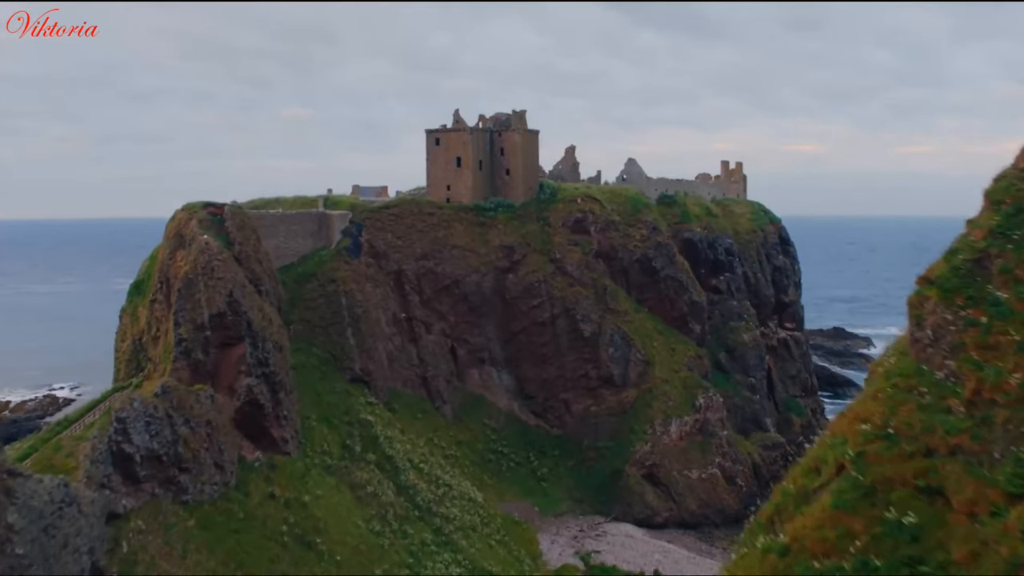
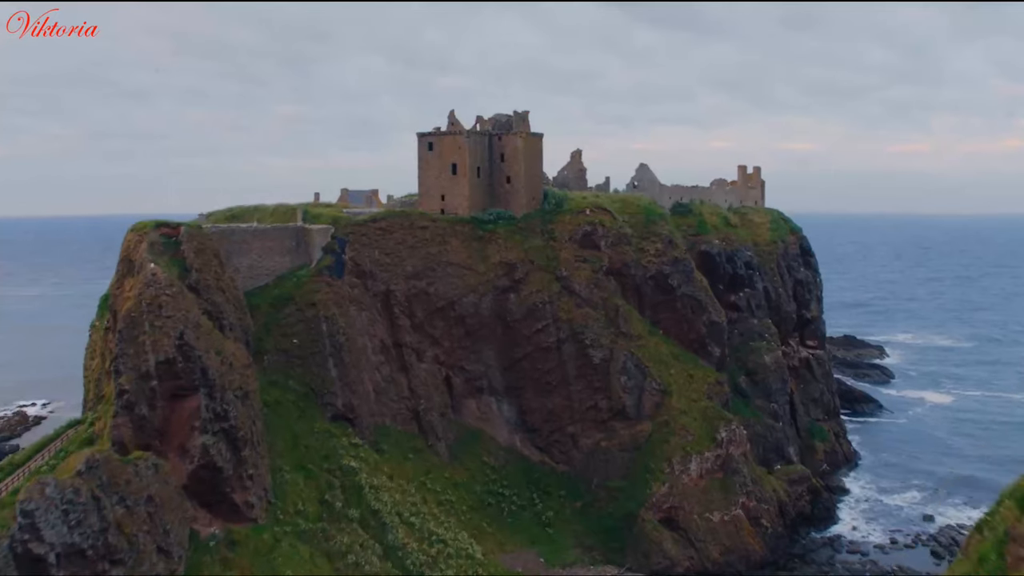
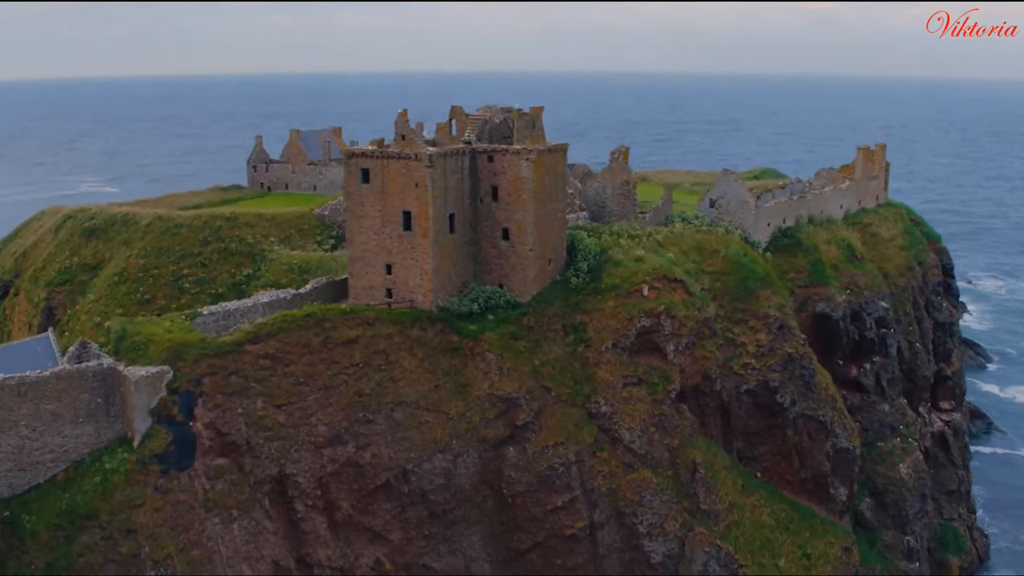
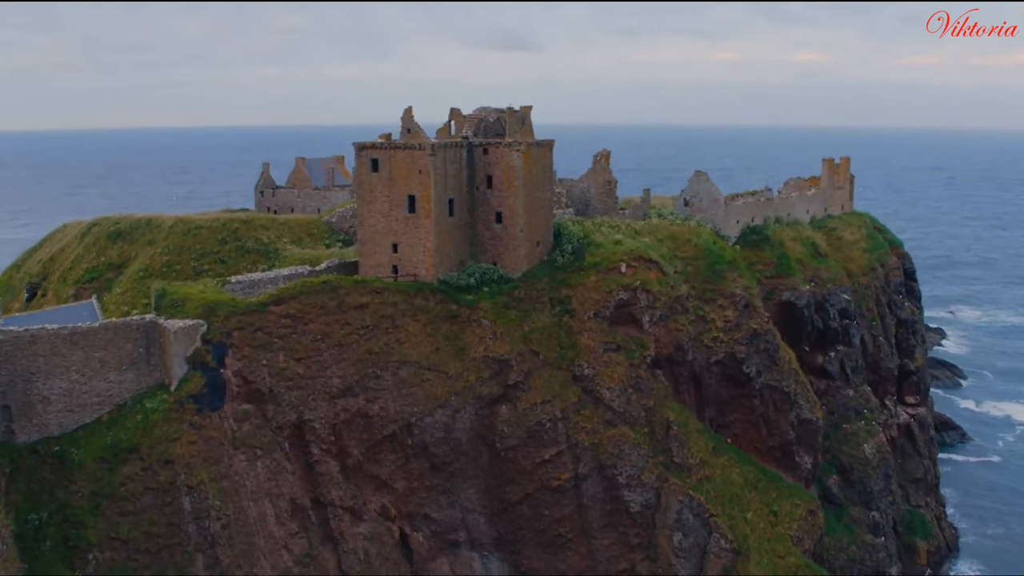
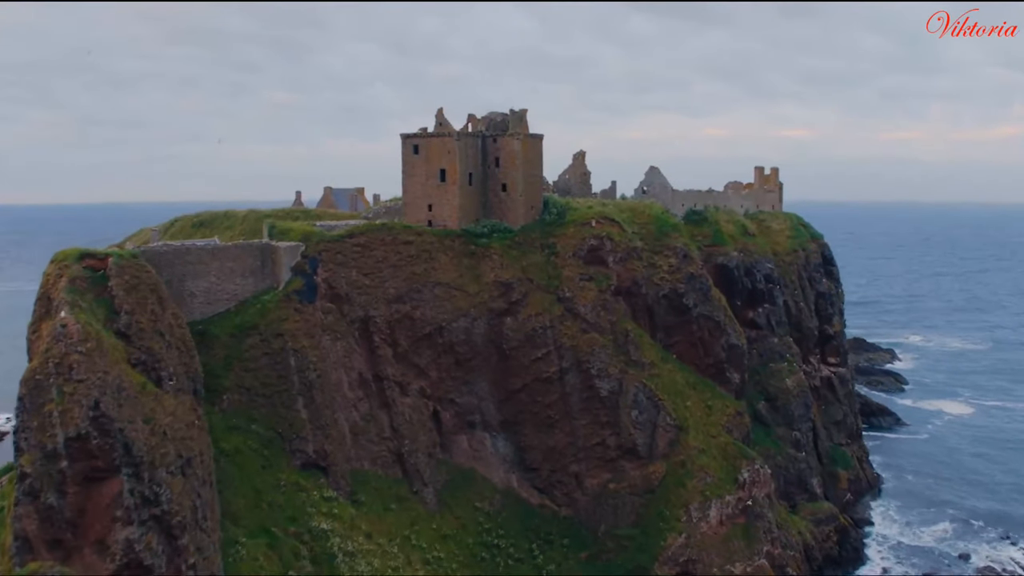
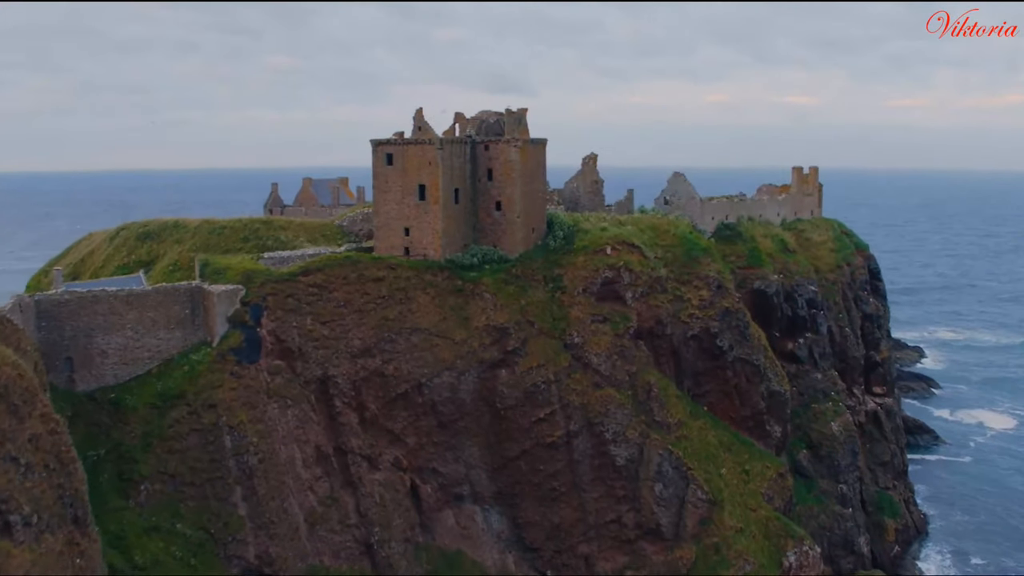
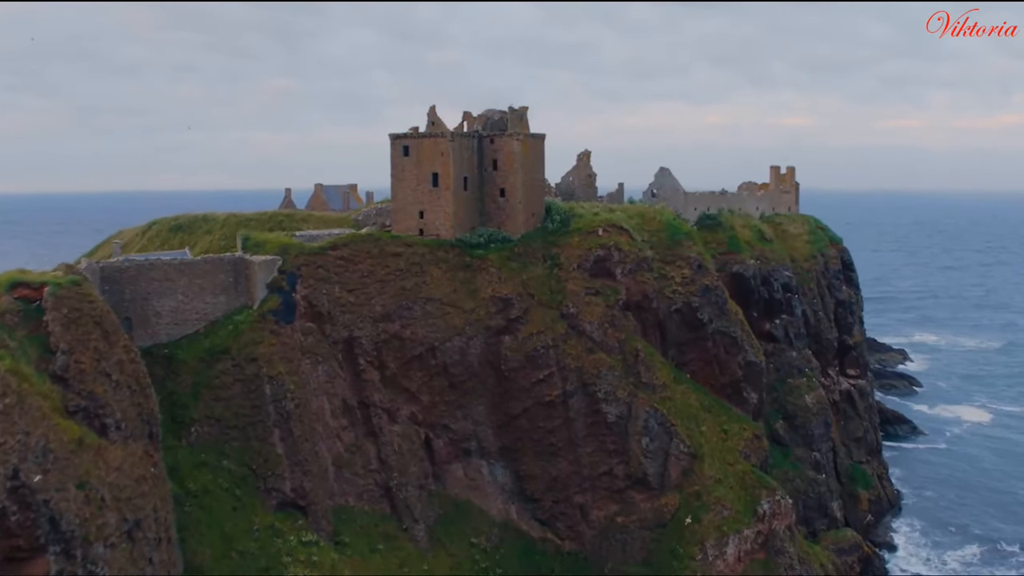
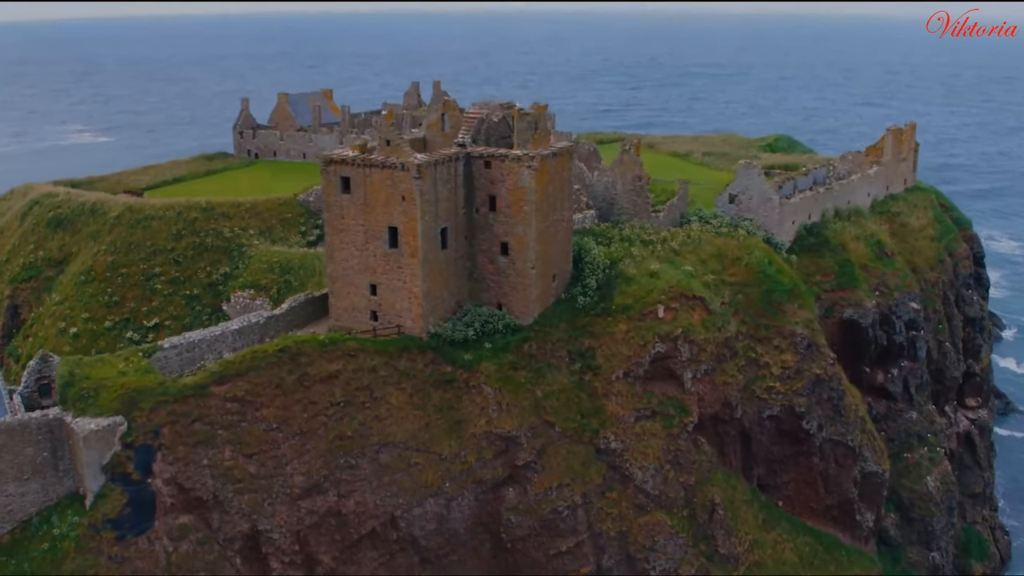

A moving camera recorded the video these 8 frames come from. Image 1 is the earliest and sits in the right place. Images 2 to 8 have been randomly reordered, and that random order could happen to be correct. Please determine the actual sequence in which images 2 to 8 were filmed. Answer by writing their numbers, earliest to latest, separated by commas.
2, 5, 7, 6, 4, 3, 8
